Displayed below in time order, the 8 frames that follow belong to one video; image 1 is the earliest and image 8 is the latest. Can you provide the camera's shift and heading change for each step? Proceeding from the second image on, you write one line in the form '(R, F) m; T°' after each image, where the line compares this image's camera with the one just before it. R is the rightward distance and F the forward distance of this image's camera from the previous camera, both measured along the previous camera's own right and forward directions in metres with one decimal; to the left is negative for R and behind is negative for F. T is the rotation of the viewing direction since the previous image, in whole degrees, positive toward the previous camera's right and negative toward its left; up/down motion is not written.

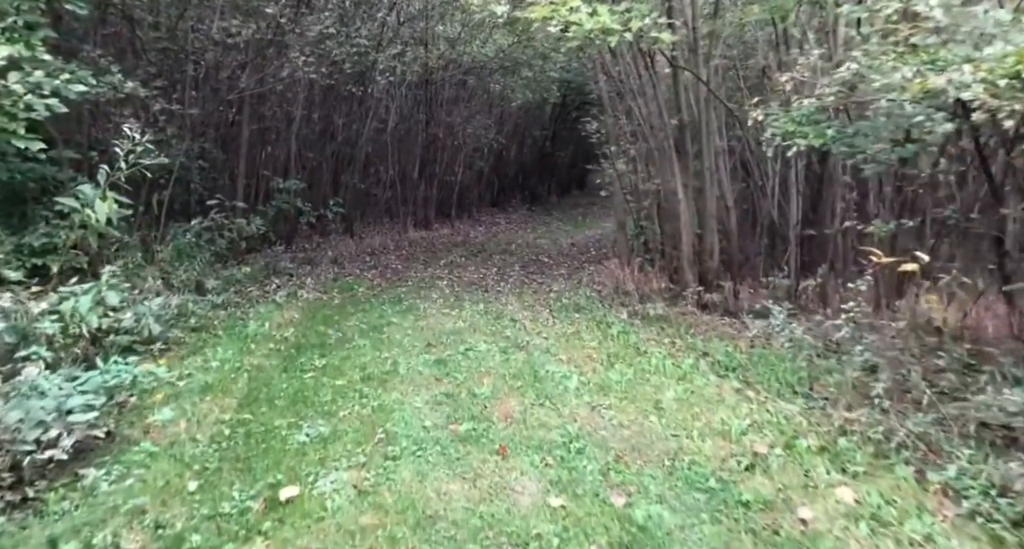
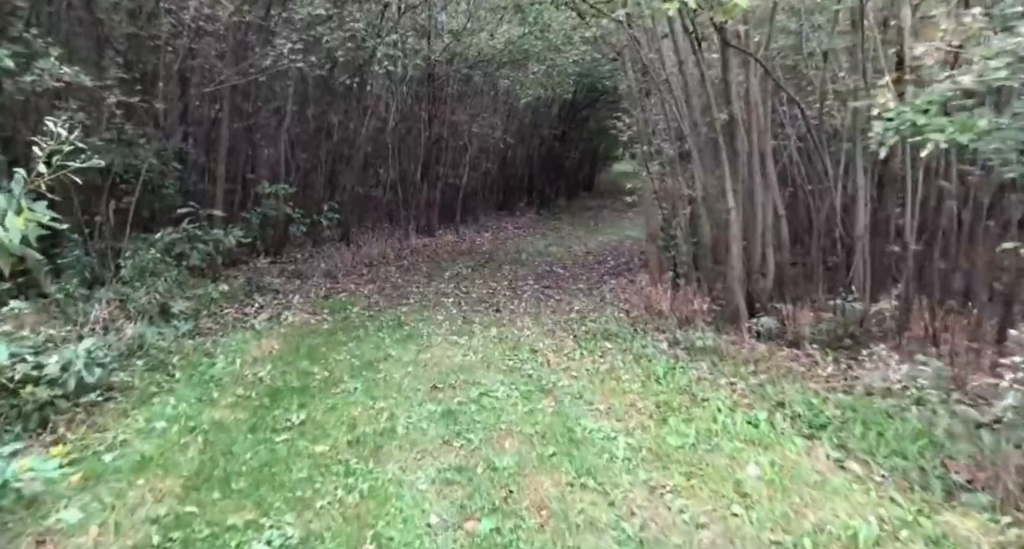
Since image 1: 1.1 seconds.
(-0.1, +1.0) m; 0°
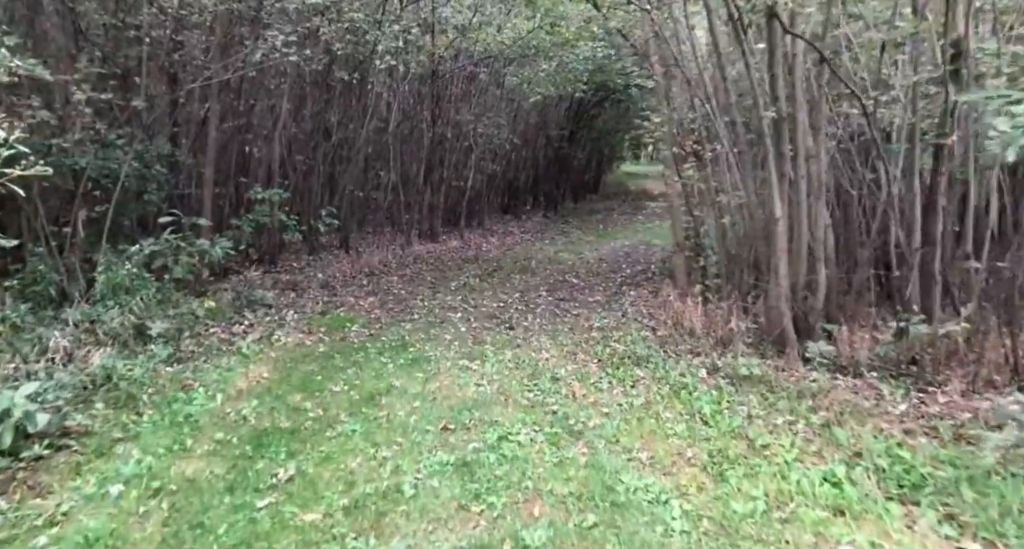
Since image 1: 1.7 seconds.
(-0.1, +0.6) m; 0°
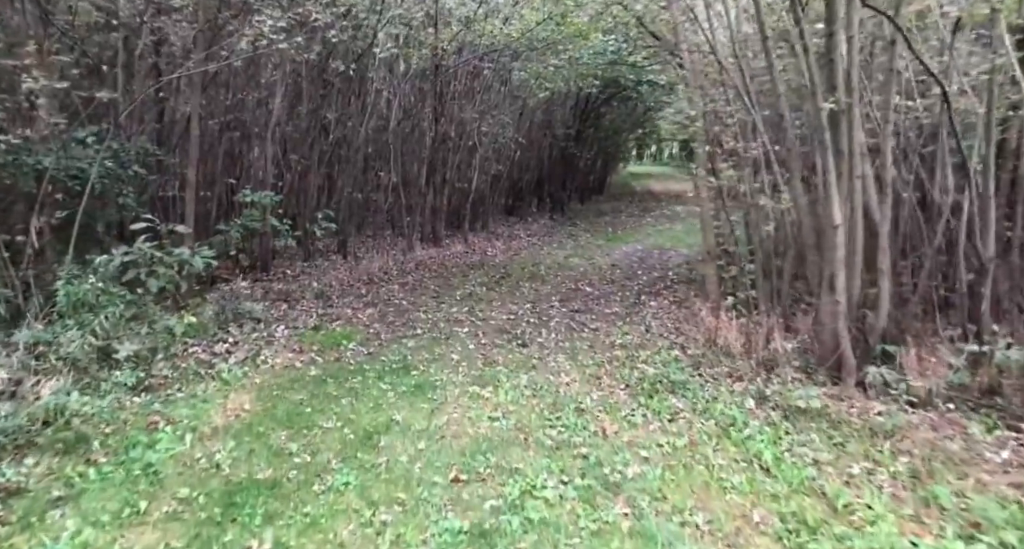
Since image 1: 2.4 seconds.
(-0.1, +0.6) m; 0°
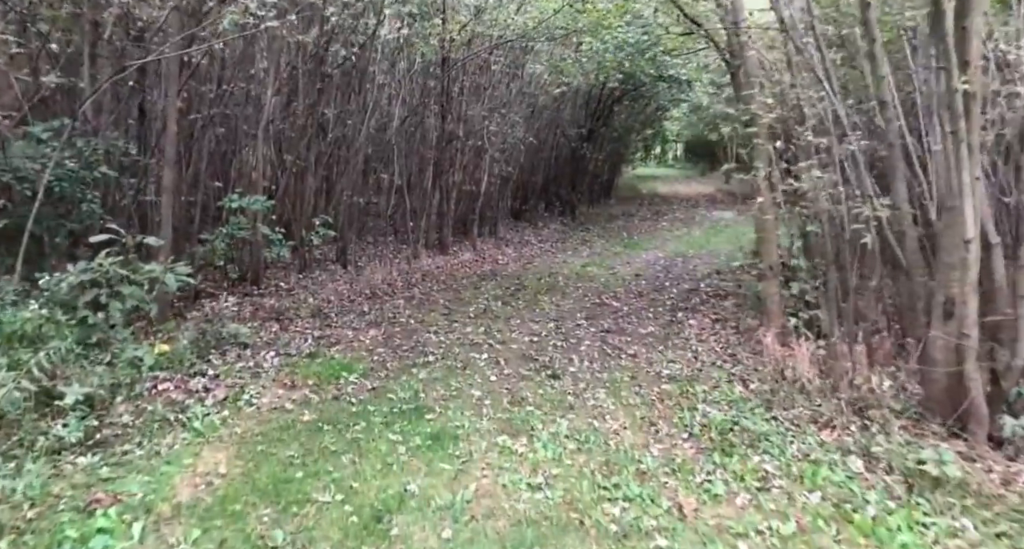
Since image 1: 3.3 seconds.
(-0.2, +0.8) m; 0°
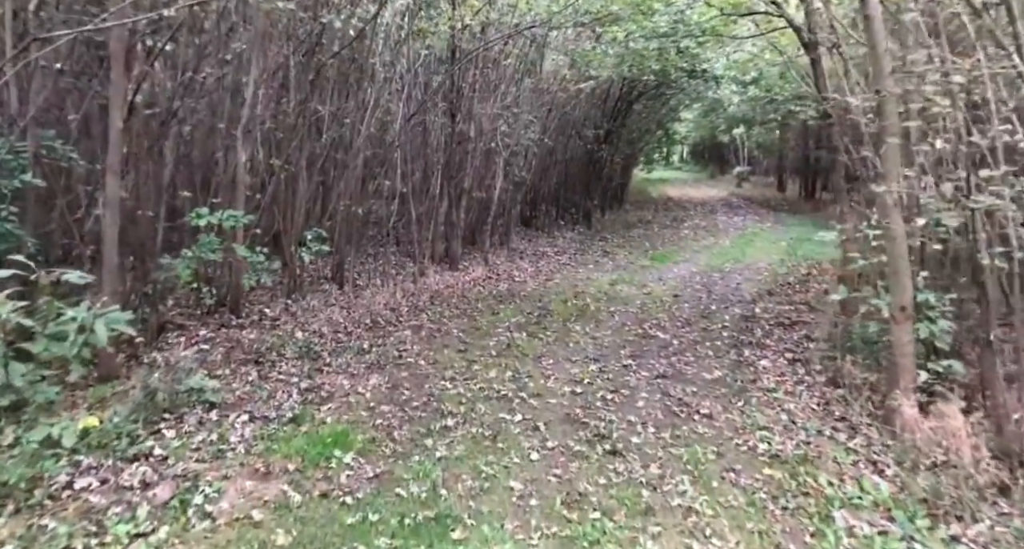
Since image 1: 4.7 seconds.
(-0.3, +1.2) m; 0°
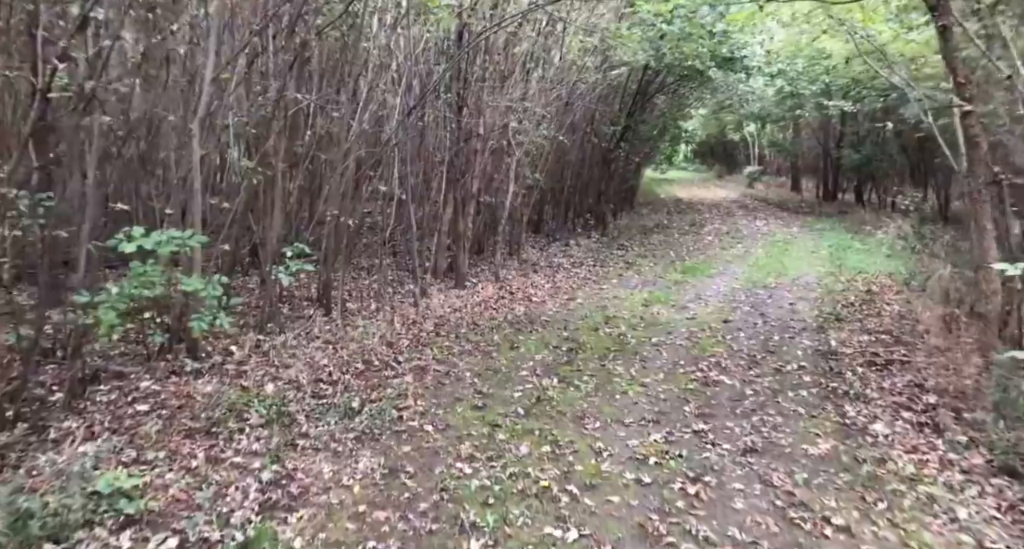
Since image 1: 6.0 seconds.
(-0.3, +1.3) m; 0°
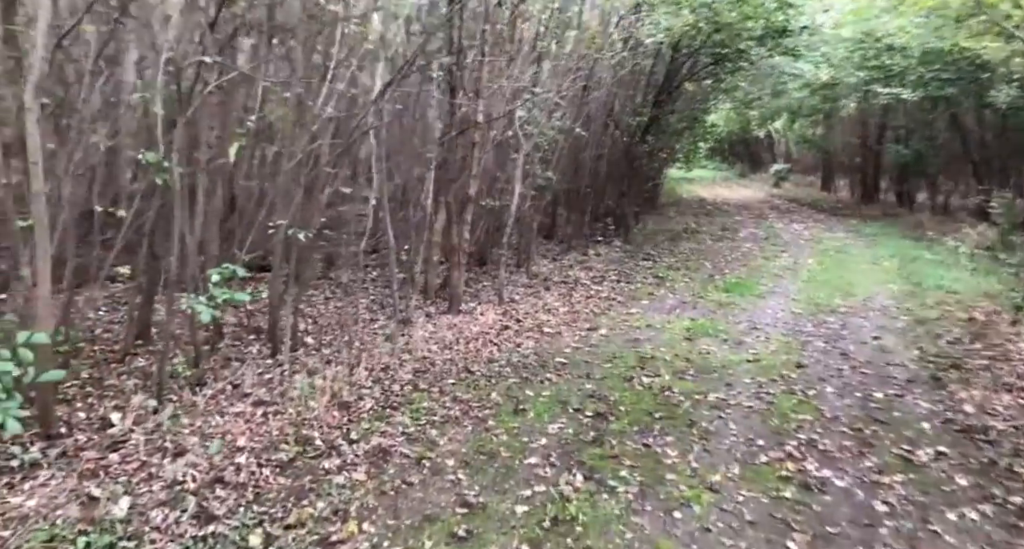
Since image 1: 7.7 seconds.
(+0.1, +1.7) m; -1°
